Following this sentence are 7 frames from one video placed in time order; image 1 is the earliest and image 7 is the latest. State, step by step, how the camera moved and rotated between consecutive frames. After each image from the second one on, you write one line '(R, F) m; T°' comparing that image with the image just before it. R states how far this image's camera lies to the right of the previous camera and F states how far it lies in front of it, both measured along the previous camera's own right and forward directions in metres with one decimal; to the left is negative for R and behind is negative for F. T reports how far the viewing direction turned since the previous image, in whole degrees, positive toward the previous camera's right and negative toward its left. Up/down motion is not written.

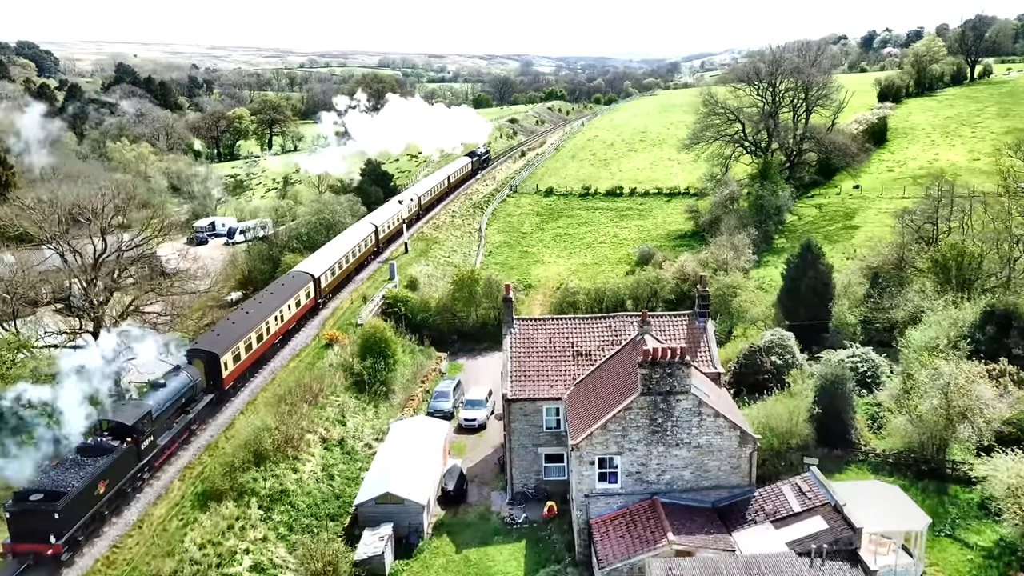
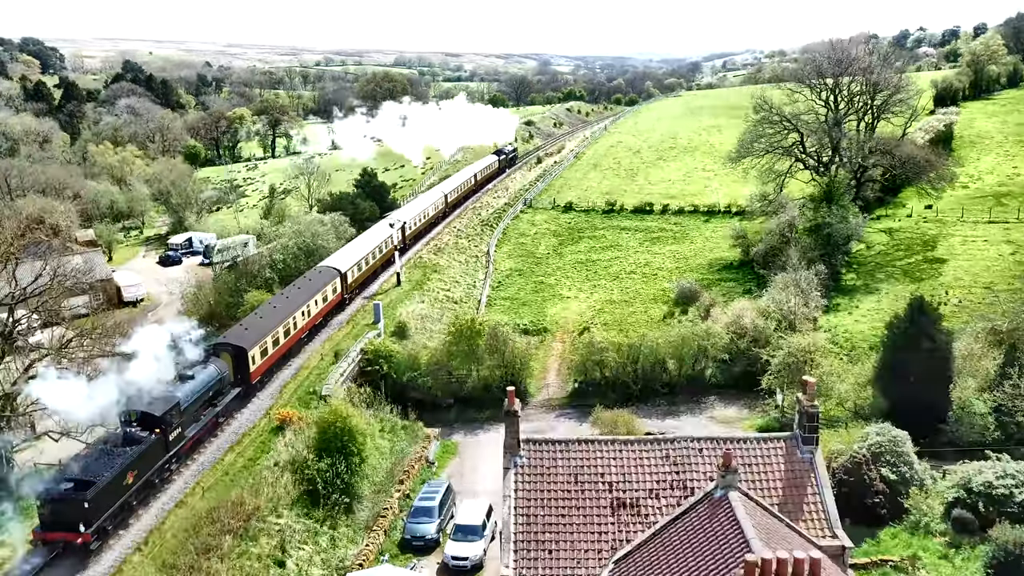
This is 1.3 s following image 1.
(+0.2, +8.1) m; -1°
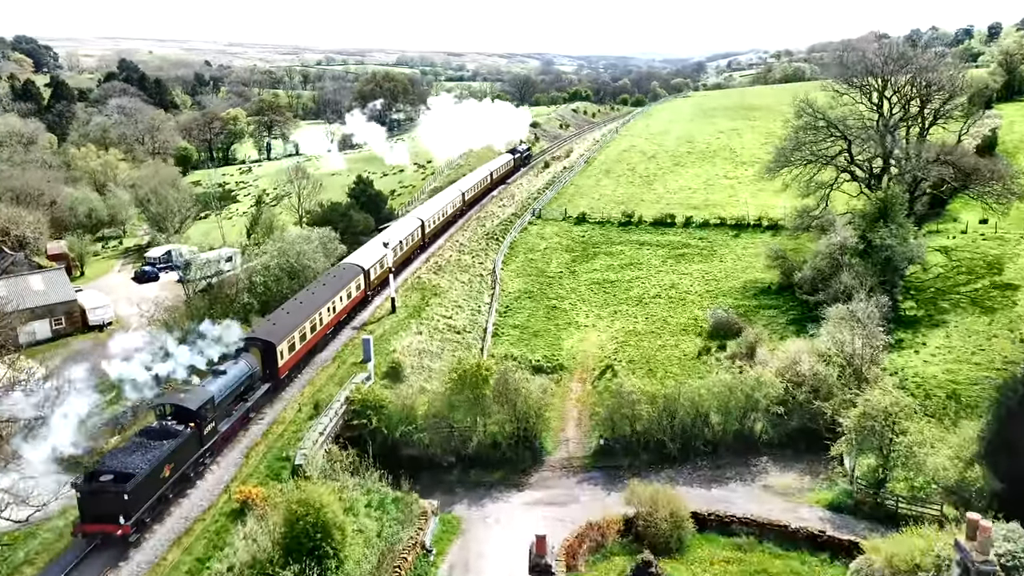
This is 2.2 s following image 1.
(-0.4, +5.0) m; 0°
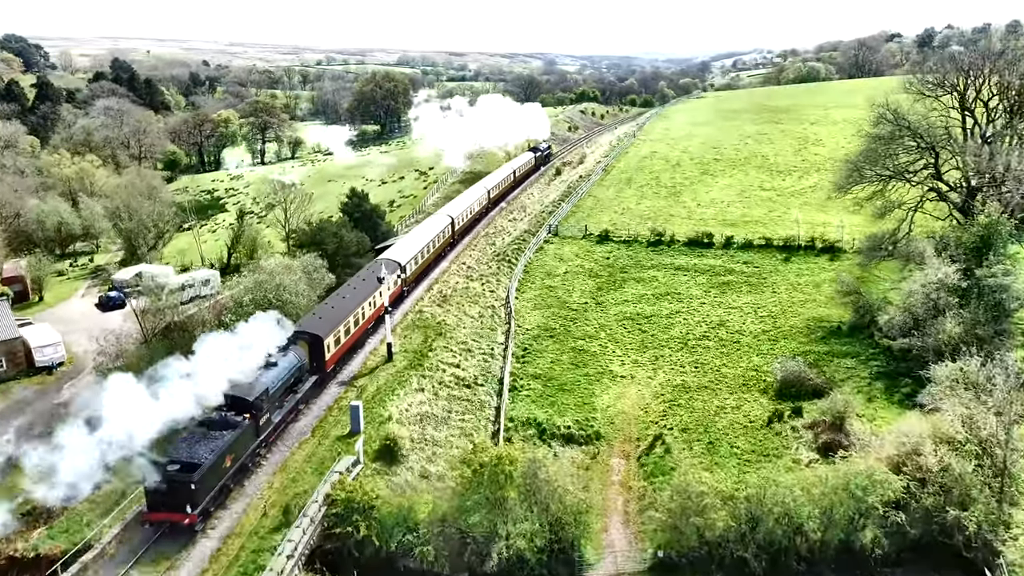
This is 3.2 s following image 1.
(-0.8, +6.4) m; 0°
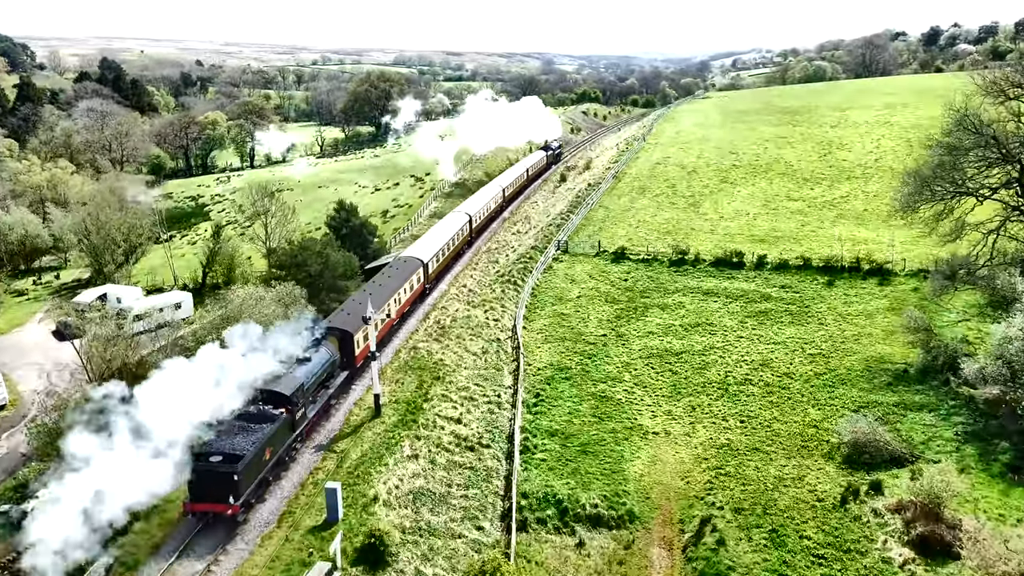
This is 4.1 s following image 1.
(-0.5, +4.9) m; 0°
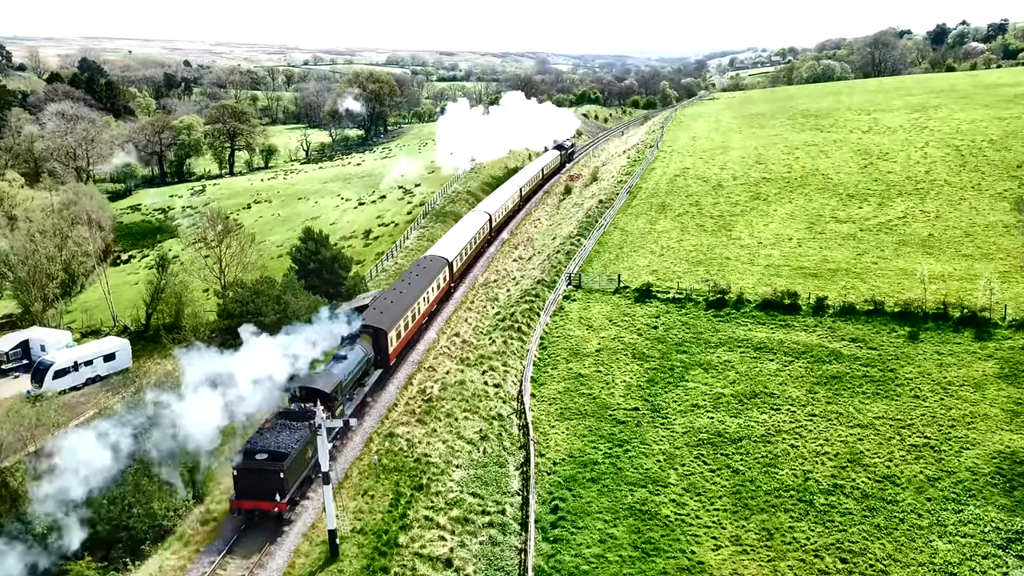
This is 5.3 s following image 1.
(-0.4, +7.5) m; 0°
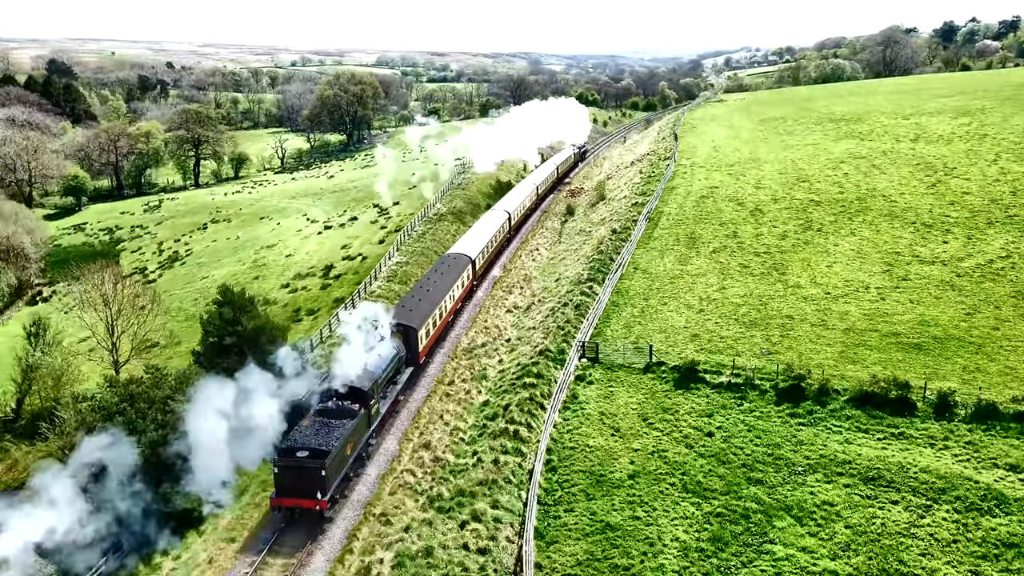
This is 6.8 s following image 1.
(0.0, +9.9) m; 0°
